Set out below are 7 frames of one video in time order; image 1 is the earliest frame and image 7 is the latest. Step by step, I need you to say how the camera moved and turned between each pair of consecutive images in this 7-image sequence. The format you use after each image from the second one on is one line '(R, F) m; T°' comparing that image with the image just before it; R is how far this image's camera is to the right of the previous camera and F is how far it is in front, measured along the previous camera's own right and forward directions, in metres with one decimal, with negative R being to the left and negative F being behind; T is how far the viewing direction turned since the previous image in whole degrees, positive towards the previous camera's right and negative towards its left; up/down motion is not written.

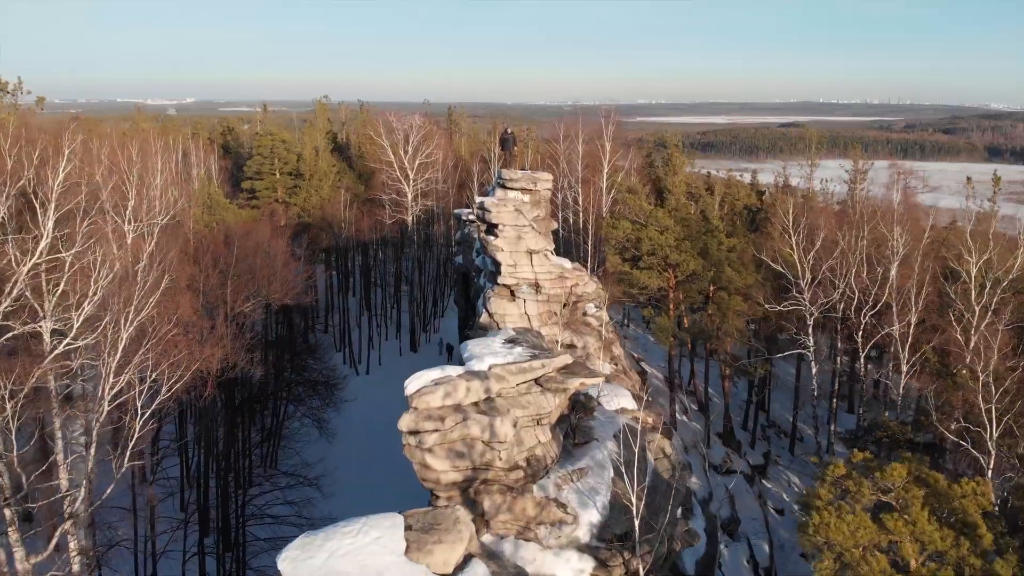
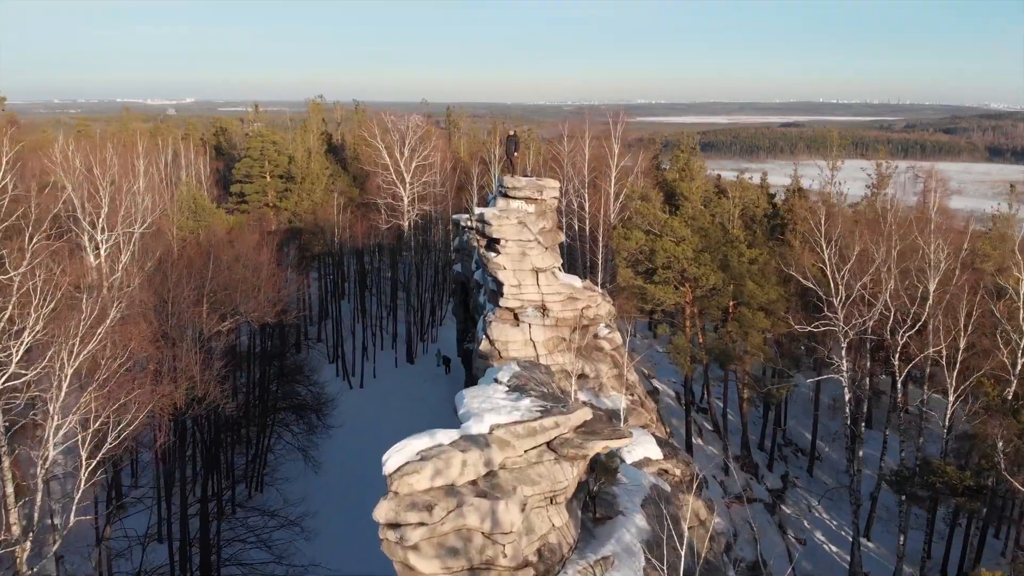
(-0.1, +1.8) m; 0°
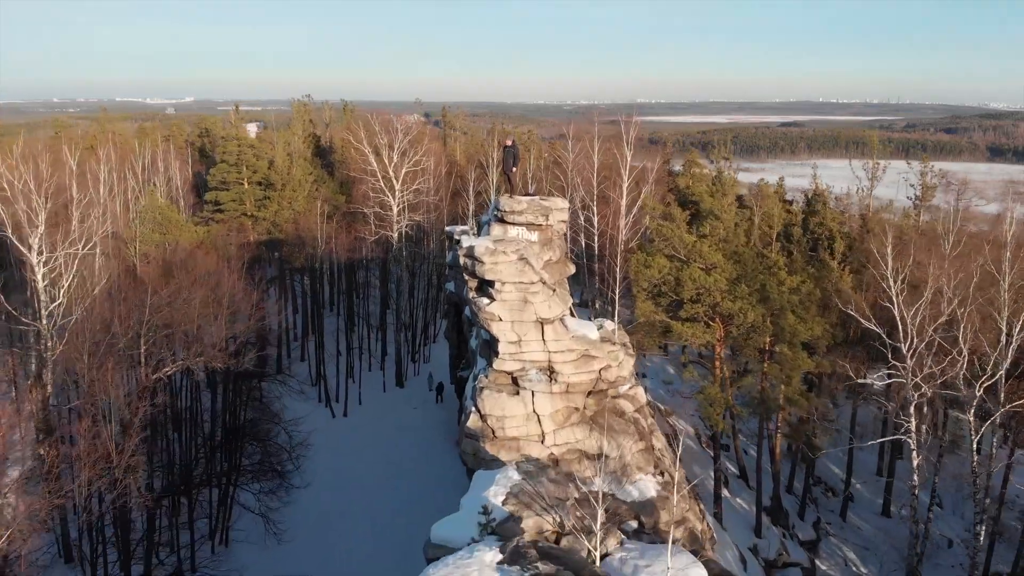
(0.0, +3.2) m; 0°
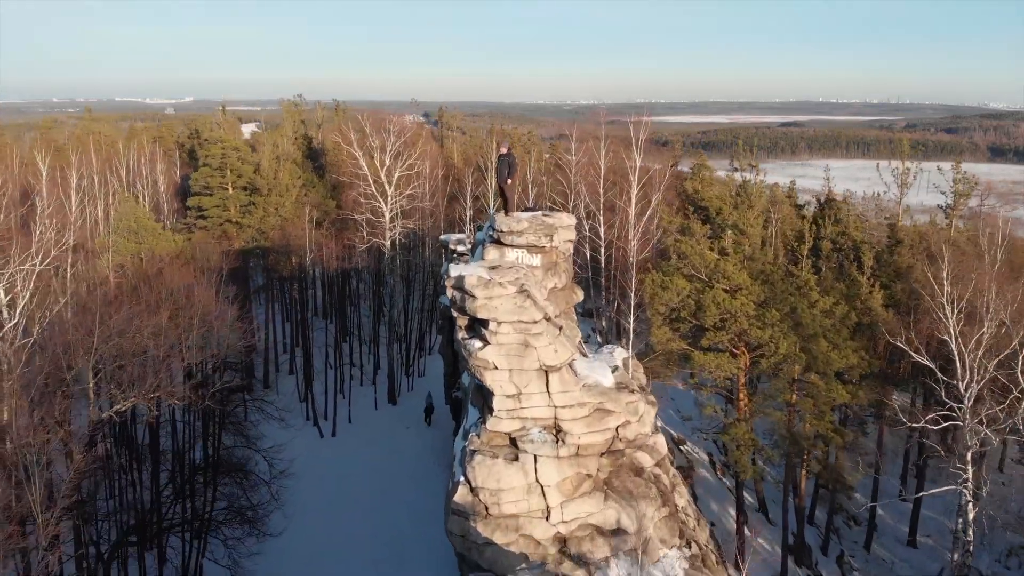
(0.0, +1.9) m; 0°
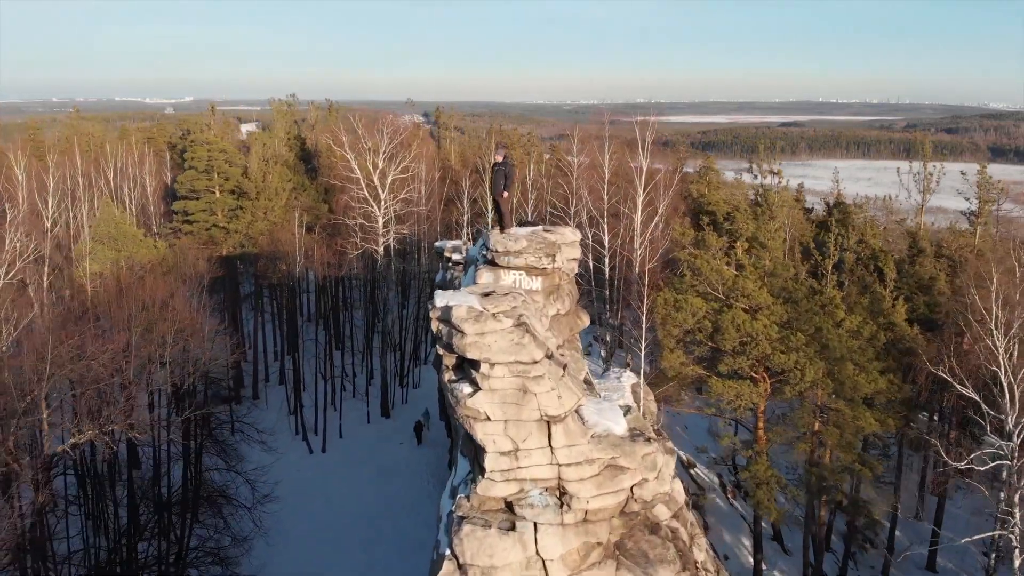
(0.0, +1.4) m; 0°
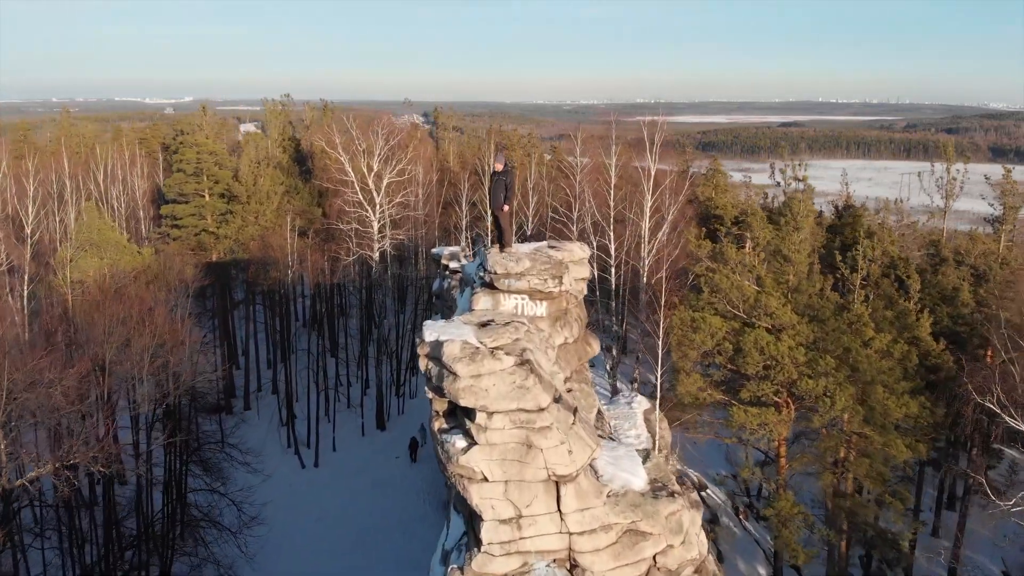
(0.0, +1.2) m; 0°
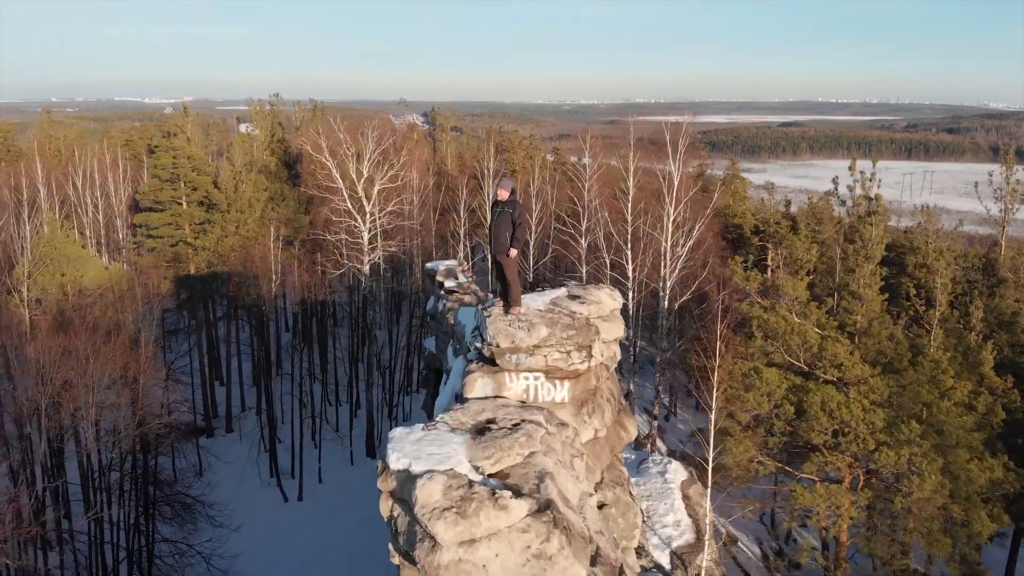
(-0.1, +2.4) m; 0°
